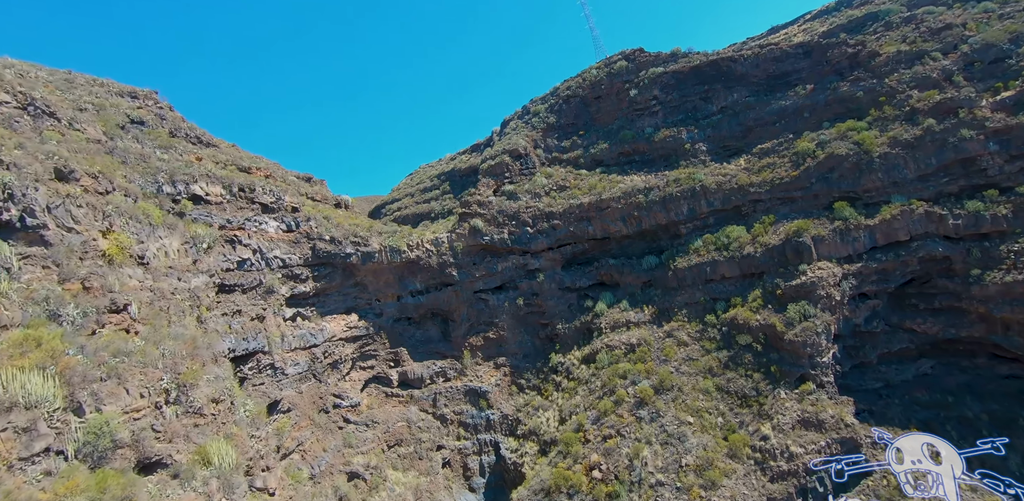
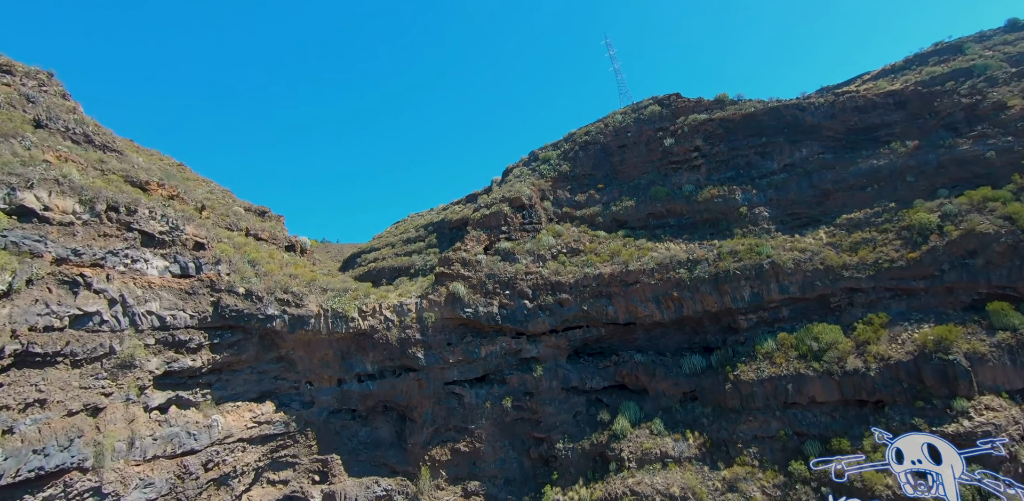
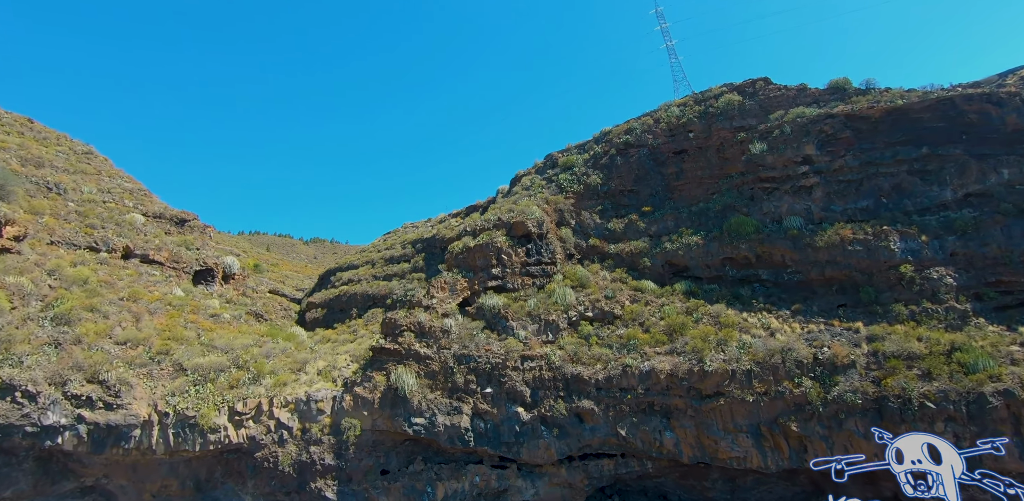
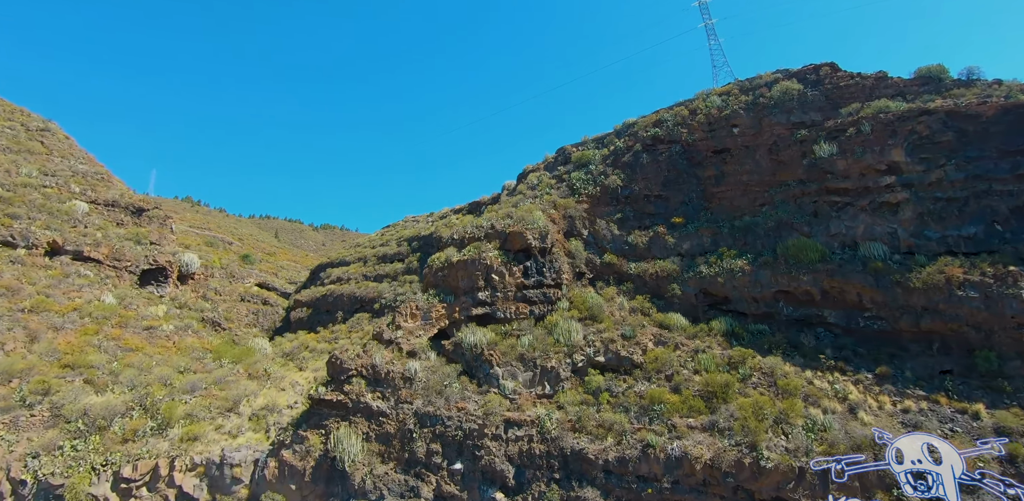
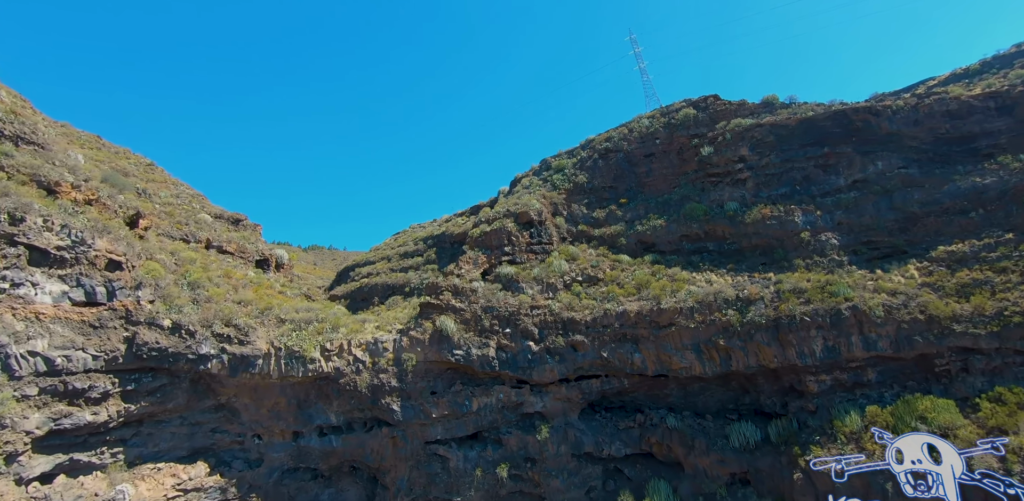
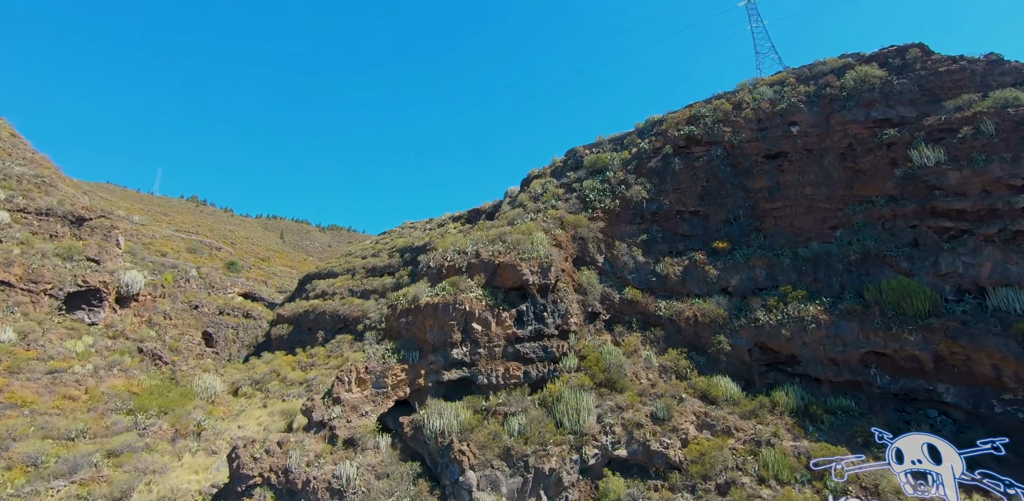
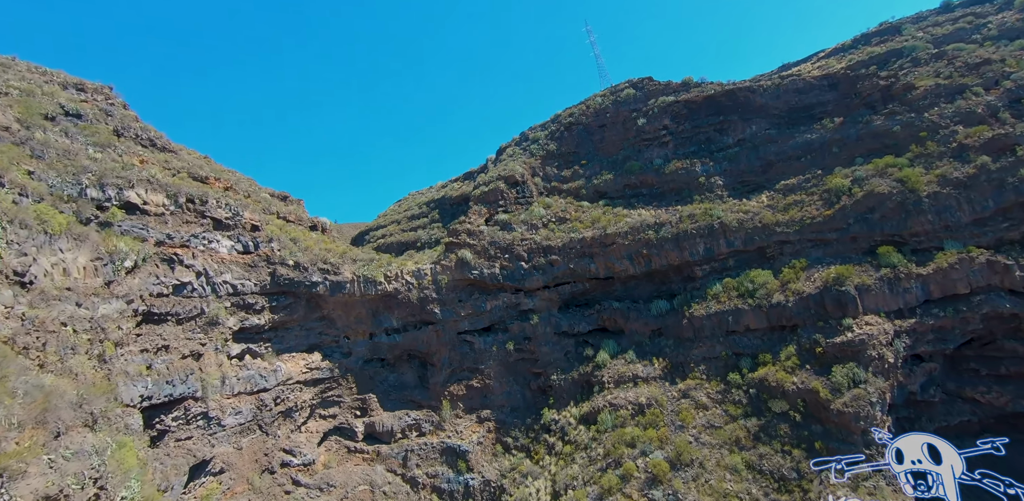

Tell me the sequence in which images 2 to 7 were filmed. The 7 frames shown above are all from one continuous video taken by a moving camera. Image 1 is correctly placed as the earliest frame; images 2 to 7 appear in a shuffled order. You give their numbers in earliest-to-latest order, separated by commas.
7, 2, 5, 3, 4, 6
